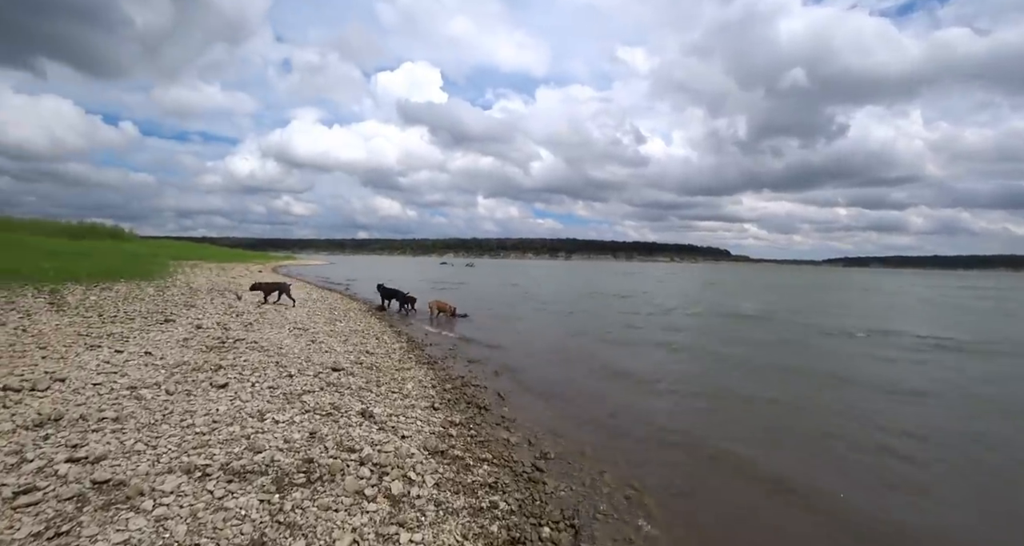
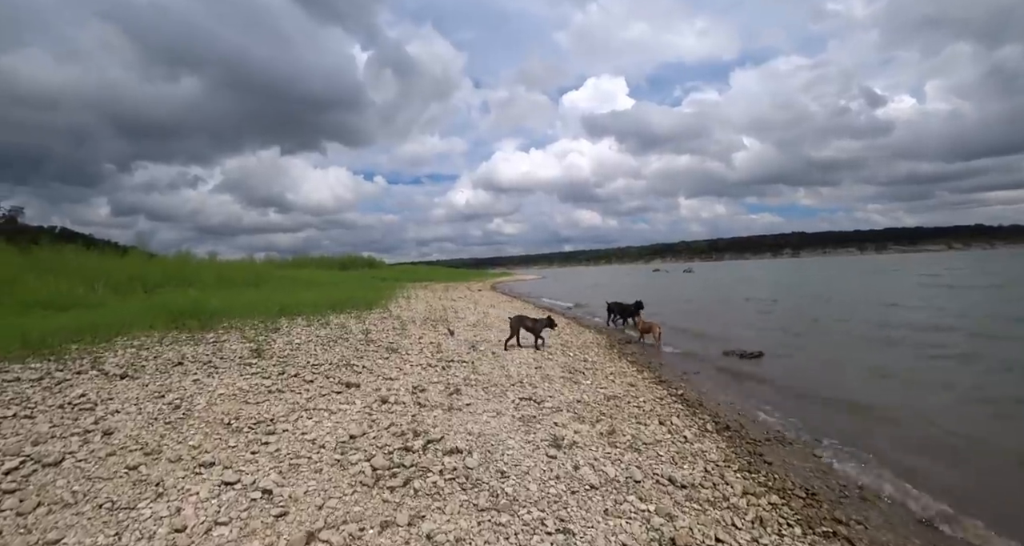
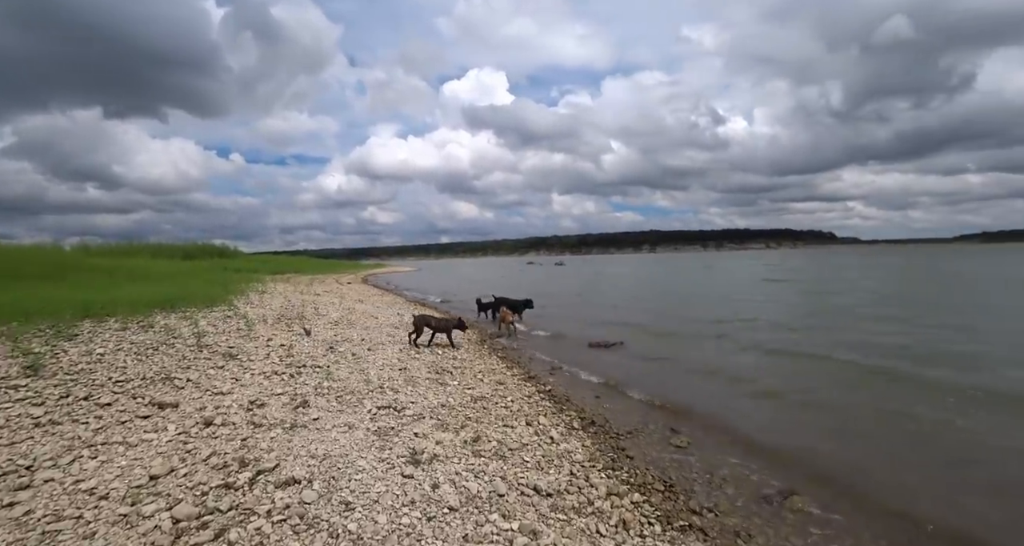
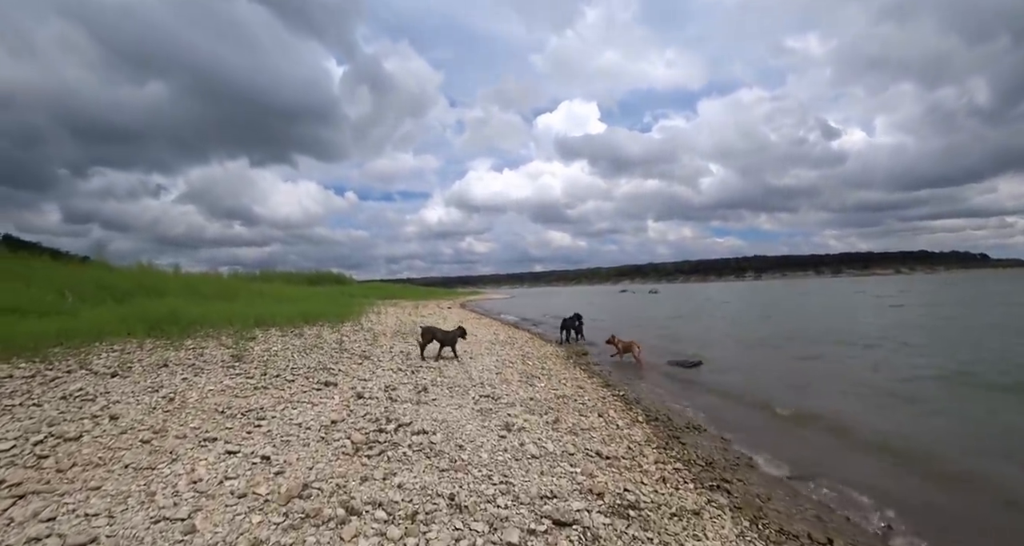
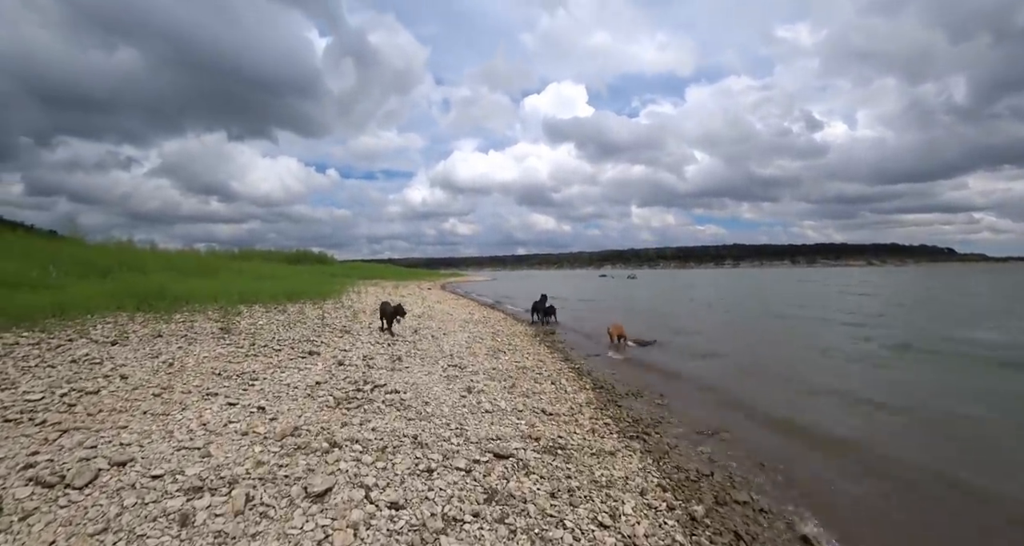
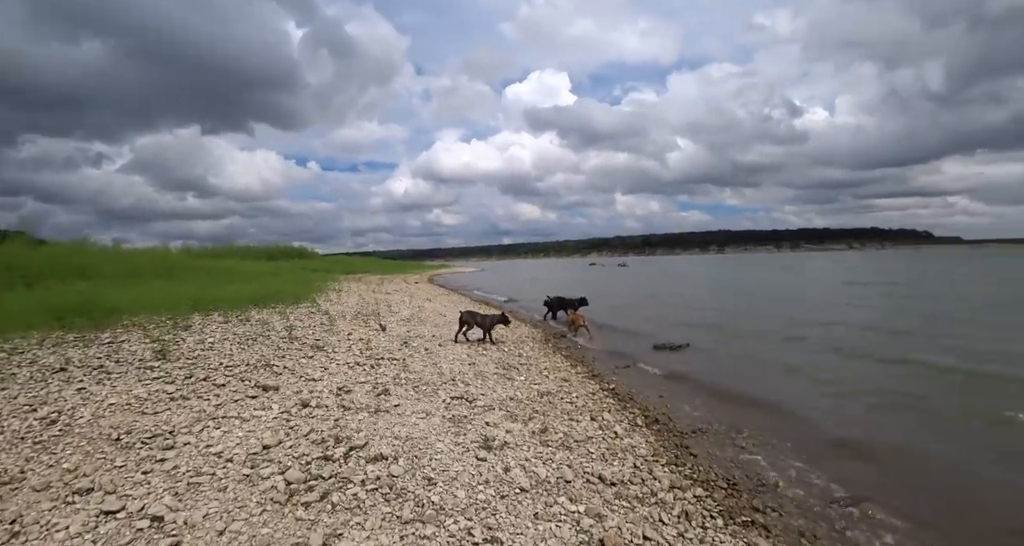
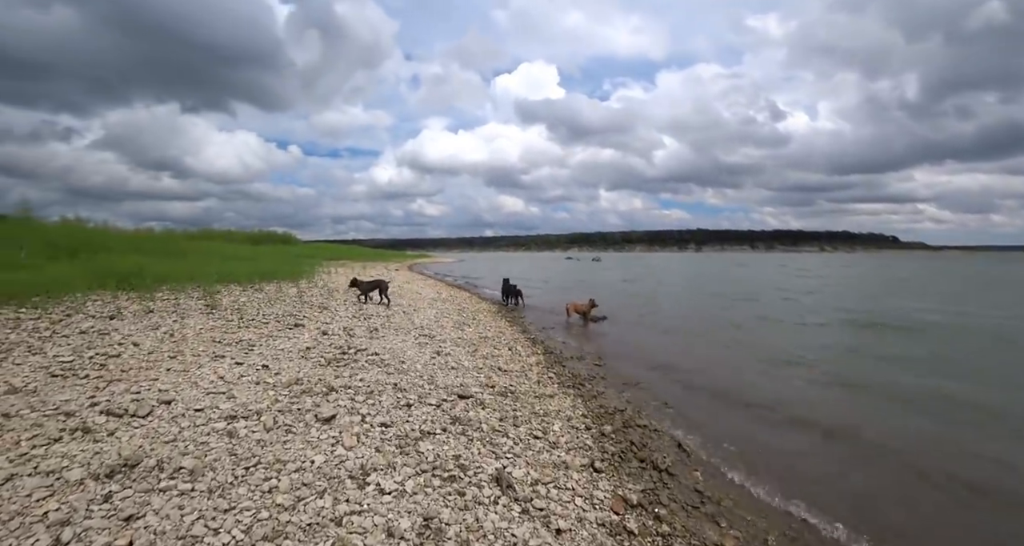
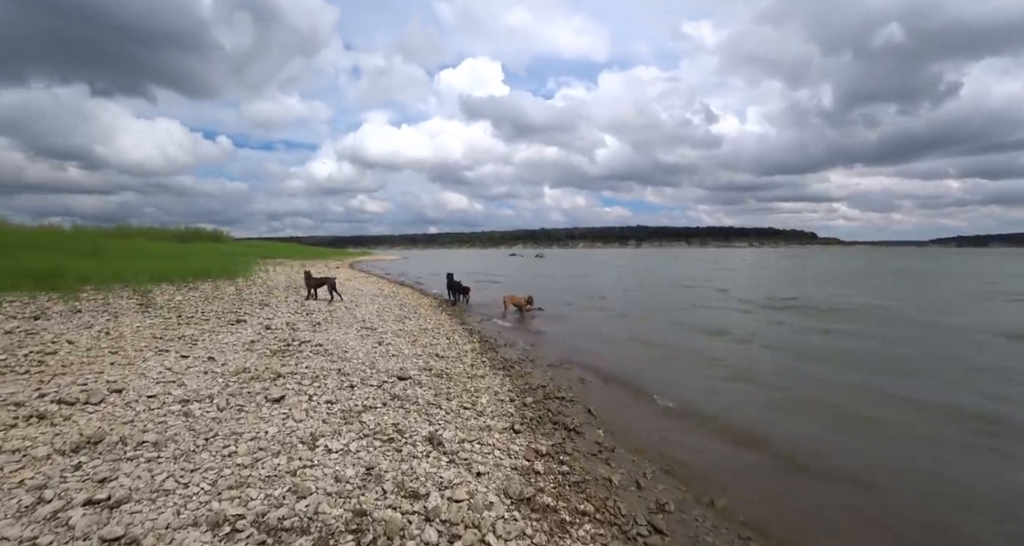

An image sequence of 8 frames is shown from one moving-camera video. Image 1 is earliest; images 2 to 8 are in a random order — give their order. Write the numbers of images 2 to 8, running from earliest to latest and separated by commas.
8, 7, 5, 4, 2, 6, 3
